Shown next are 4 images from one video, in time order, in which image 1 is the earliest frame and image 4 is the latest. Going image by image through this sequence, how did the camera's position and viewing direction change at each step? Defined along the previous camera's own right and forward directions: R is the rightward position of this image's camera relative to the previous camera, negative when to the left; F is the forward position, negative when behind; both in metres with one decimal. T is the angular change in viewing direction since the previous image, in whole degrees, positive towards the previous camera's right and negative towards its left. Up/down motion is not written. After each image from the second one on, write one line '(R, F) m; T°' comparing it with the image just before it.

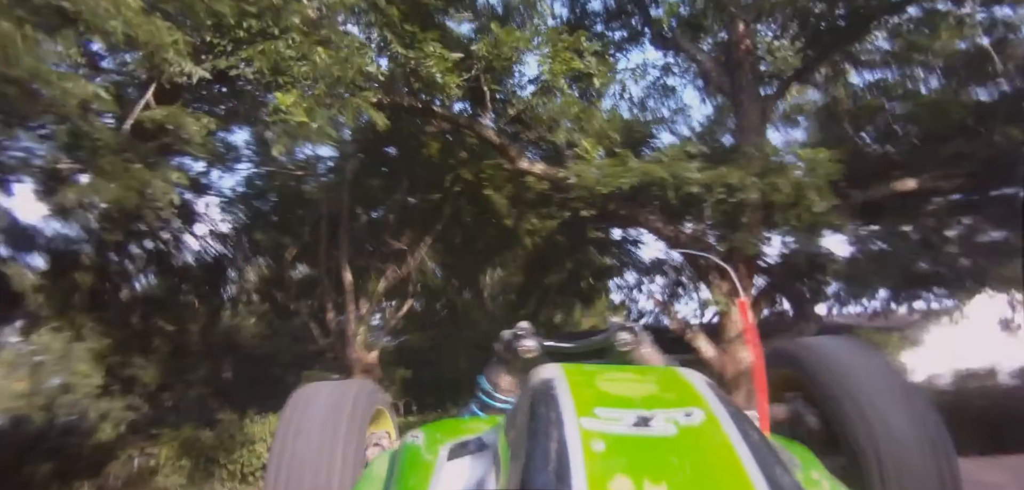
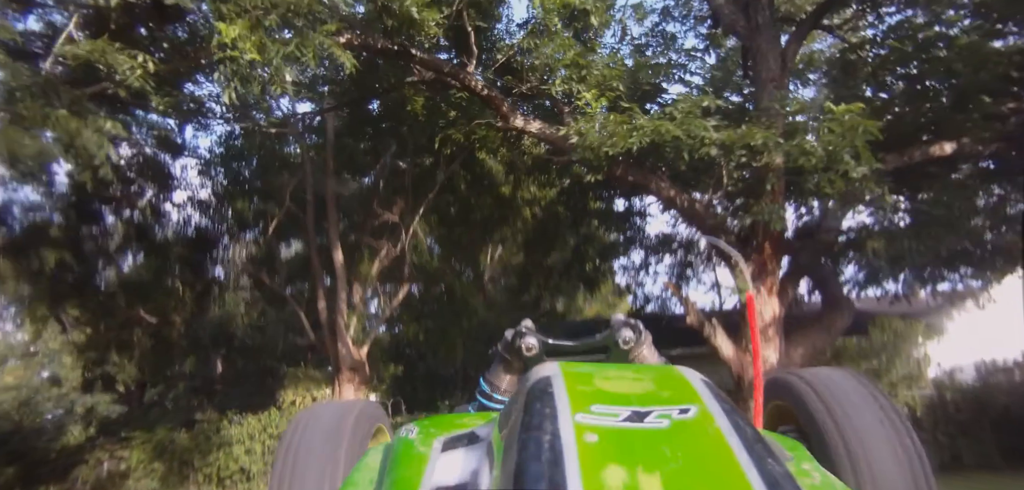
(+0.1, +0.8) m; 0°
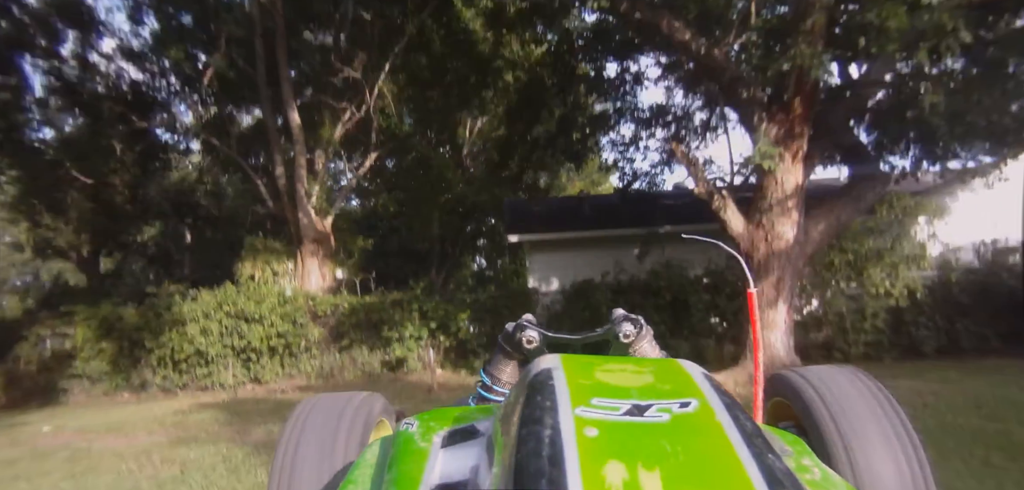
(+0.1, +1.0) m; +2°
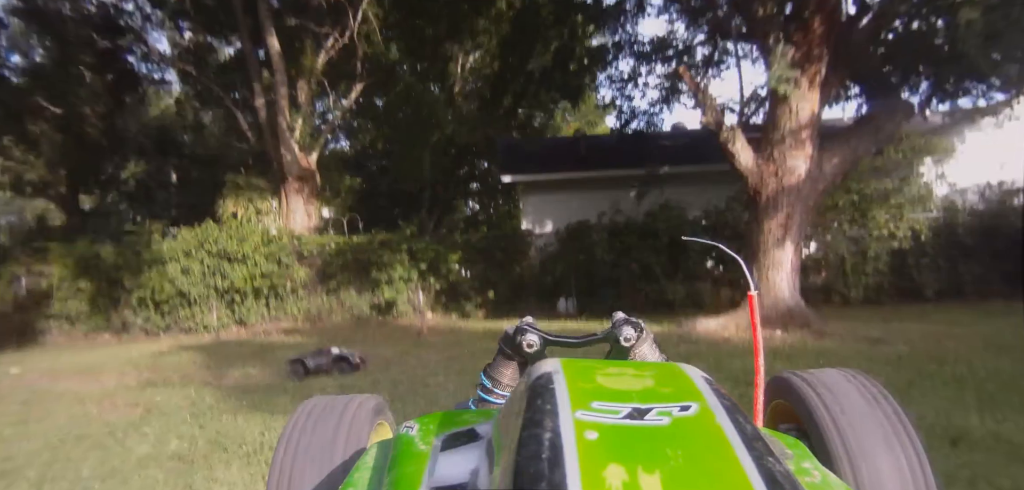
(0.0, +0.3) m; +1°
